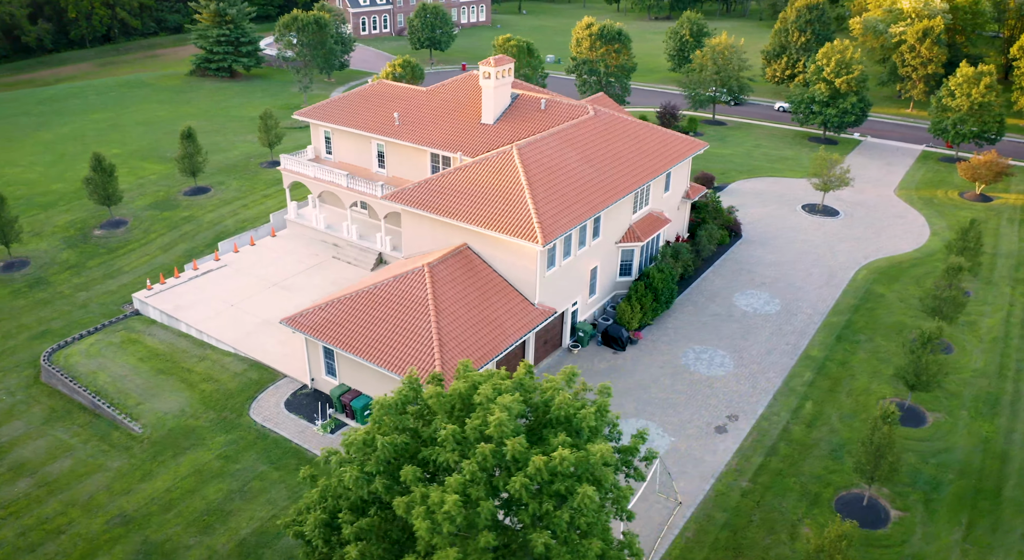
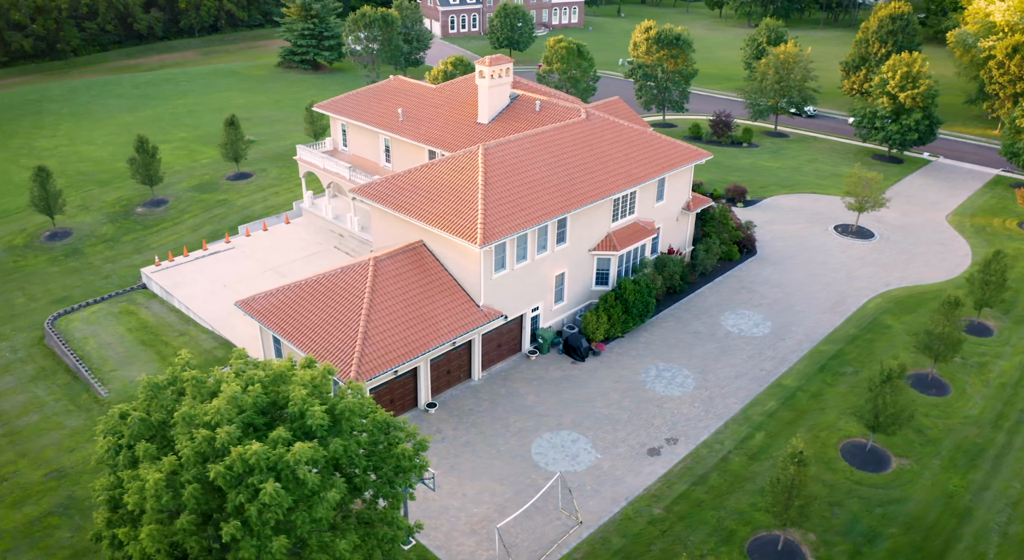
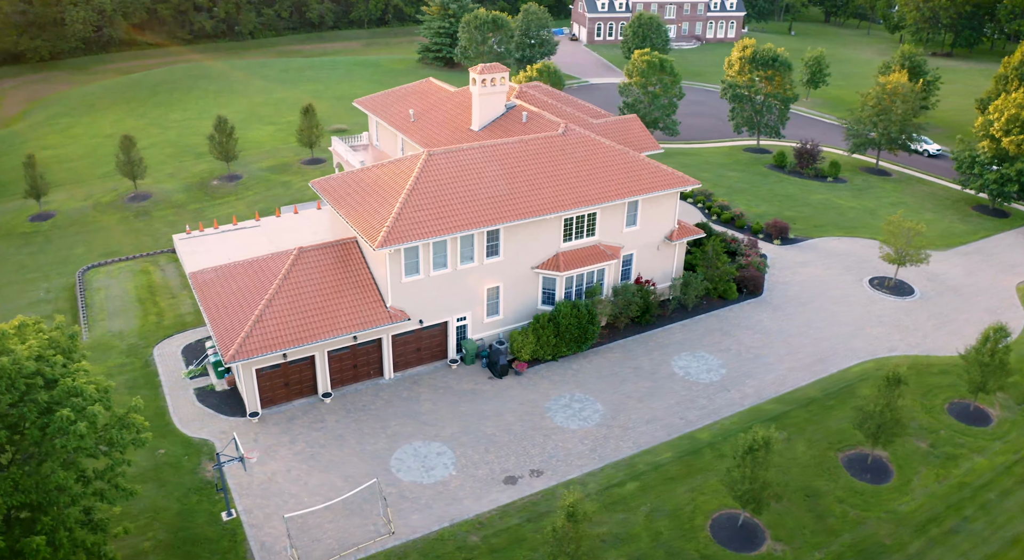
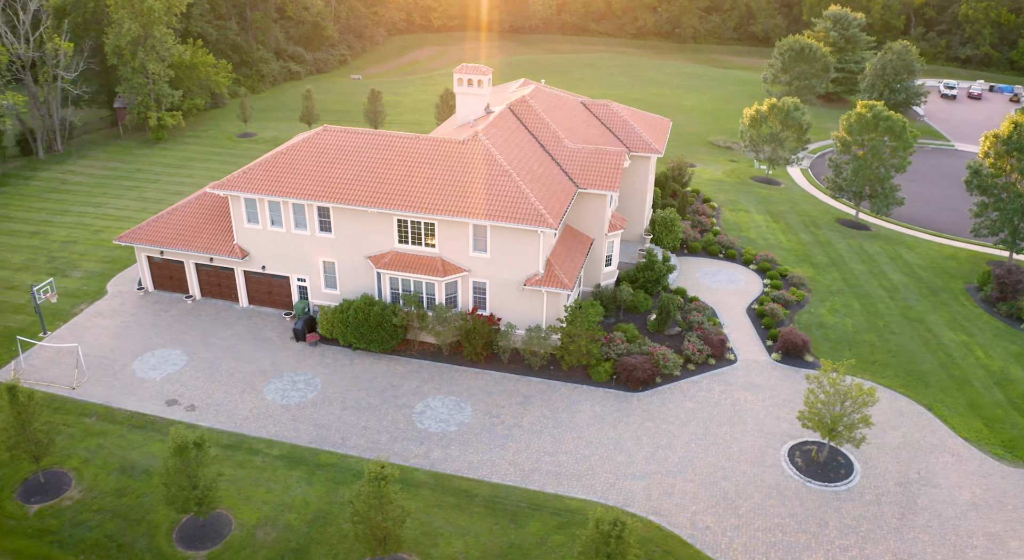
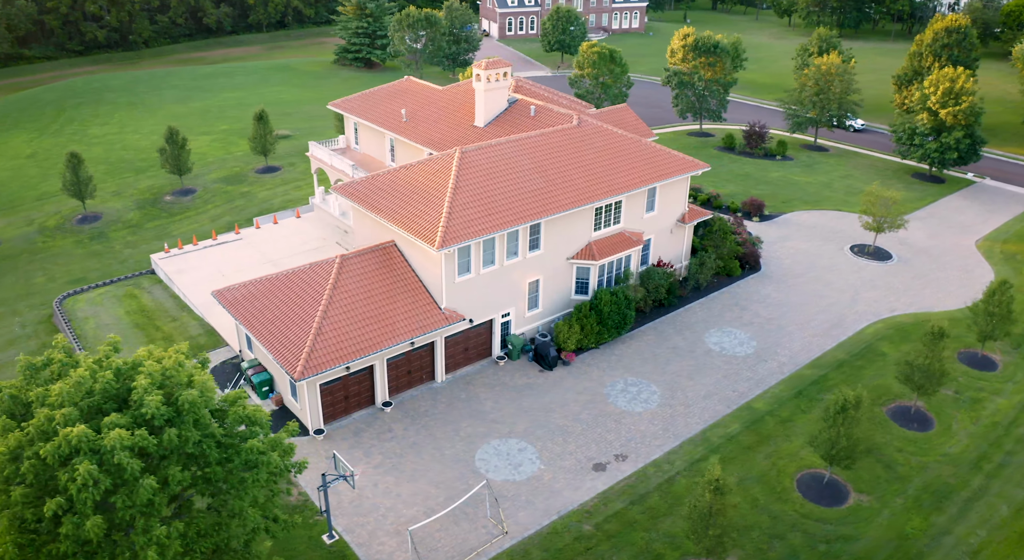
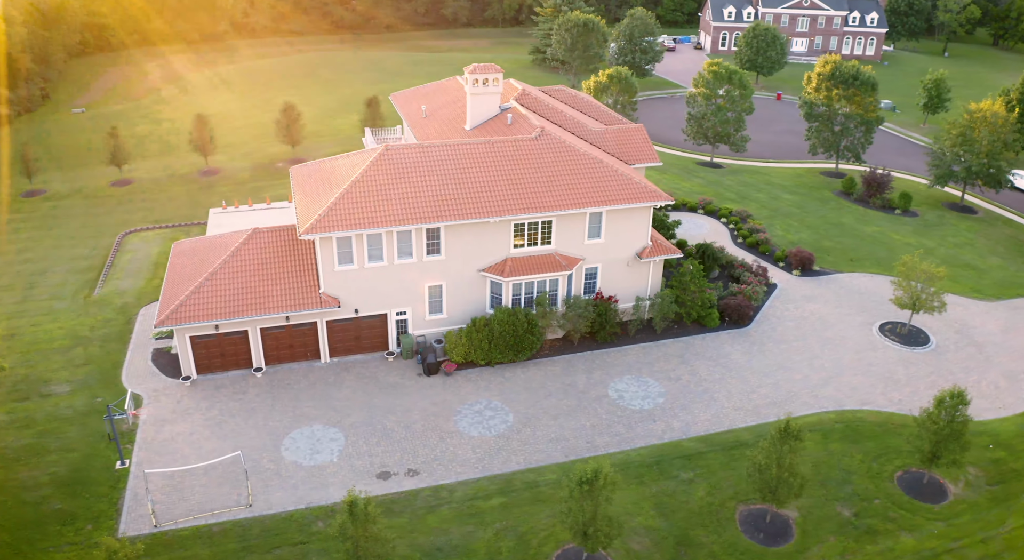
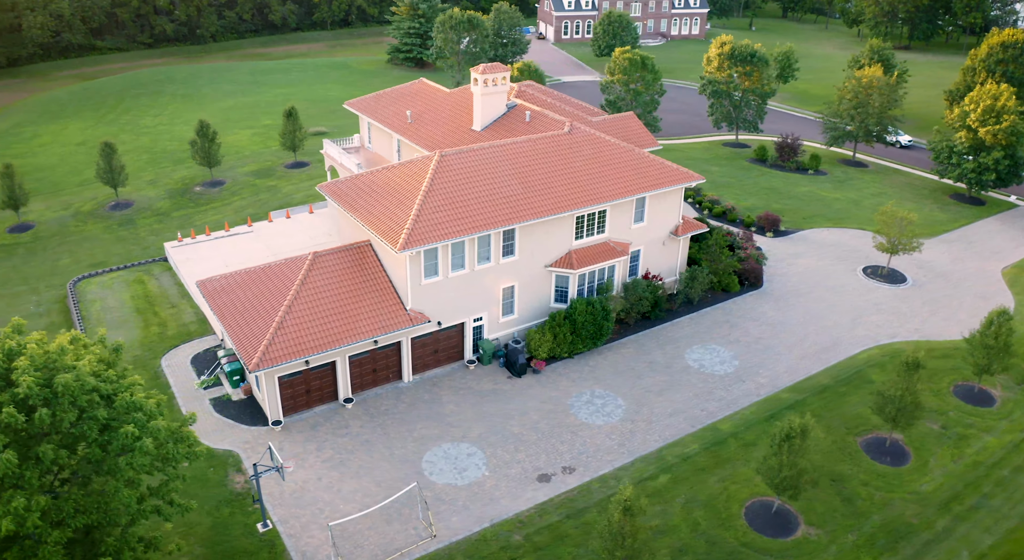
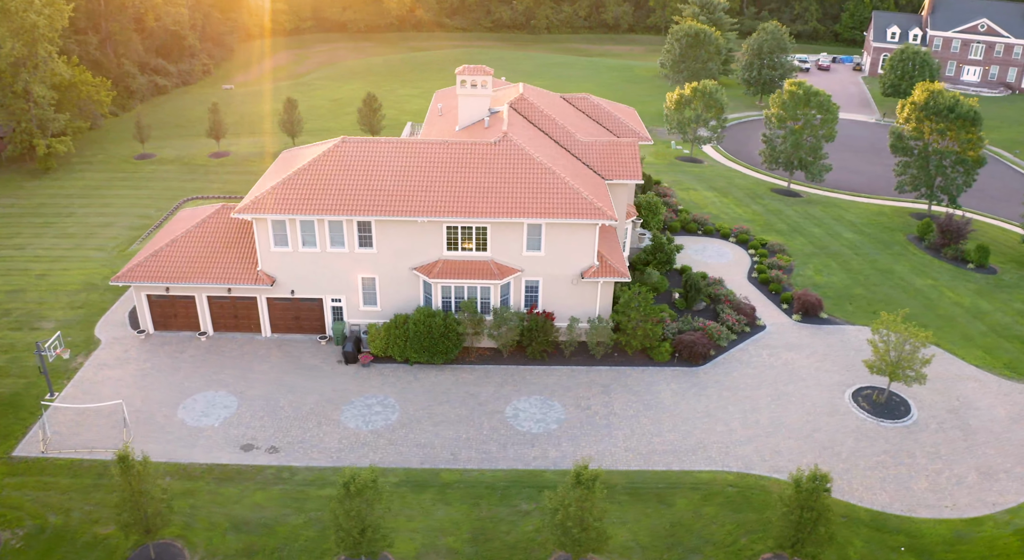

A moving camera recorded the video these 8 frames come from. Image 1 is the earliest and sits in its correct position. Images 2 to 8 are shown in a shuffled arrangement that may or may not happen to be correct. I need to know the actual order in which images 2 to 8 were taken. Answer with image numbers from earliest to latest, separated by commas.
2, 5, 7, 3, 6, 8, 4
